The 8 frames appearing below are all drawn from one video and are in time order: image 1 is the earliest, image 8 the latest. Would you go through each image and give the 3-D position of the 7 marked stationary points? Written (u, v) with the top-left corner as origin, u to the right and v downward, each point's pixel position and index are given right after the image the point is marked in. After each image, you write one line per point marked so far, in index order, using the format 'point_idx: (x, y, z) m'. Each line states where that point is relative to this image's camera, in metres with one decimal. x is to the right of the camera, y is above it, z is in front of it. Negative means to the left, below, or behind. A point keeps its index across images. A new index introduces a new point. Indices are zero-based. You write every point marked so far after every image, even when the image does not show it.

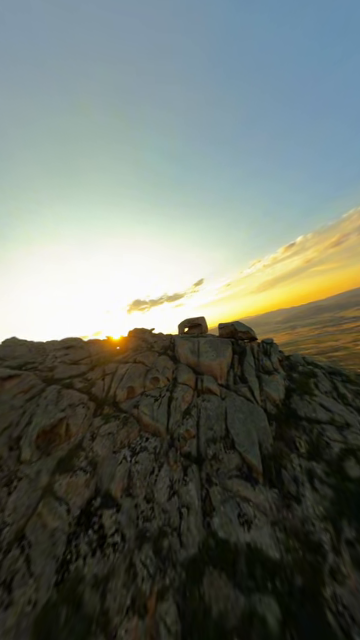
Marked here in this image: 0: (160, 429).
0: (-2.0, -10.0, +17.4) m
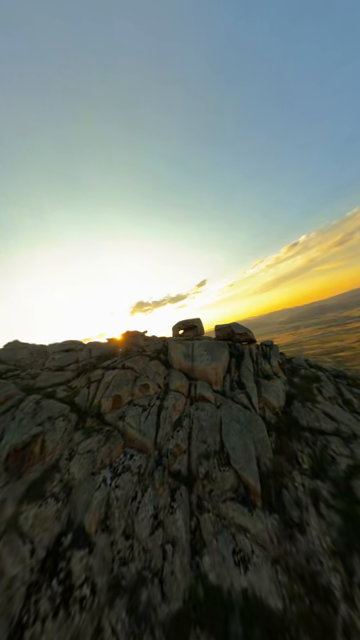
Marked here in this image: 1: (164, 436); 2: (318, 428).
0: (-2.8, -10.3, +15.7) m
1: (-1.5, -9.9, +16.4) m
2: (+12.0, -9.6, +16.8) m
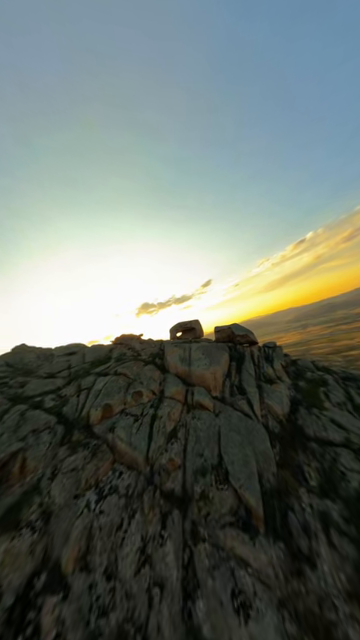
0: (-3.2, -10.5, +14.4) m
1: (-1.9, -10.1, +15.0) m
2: (+11.5, -9.5, +15.4) m
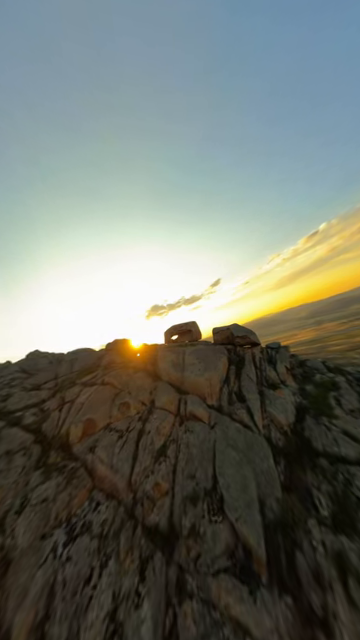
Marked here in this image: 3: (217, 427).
0: (-3.9, -10.8, +12.6) m
1: (-2.6, -10.4, +13.2) m
2: (+10.8, -9.3, +13.2) m
3: (+2.8, -8.6, +15.5) m
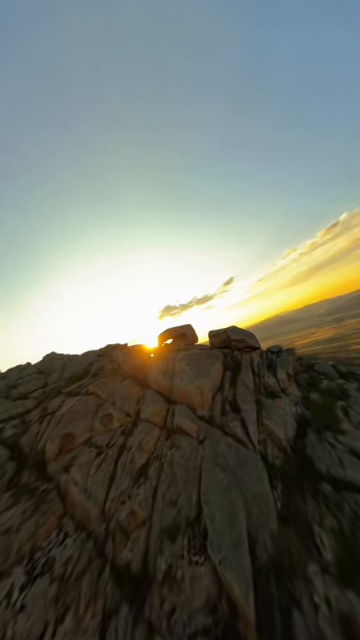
0: (-5.0, -11.2, +11.2) m
1: (-3.7, -10.7, +11.7) m
2: (+9.7, -9.3, +11.2) m
3: (+1.9, -8.8, +13.8) m
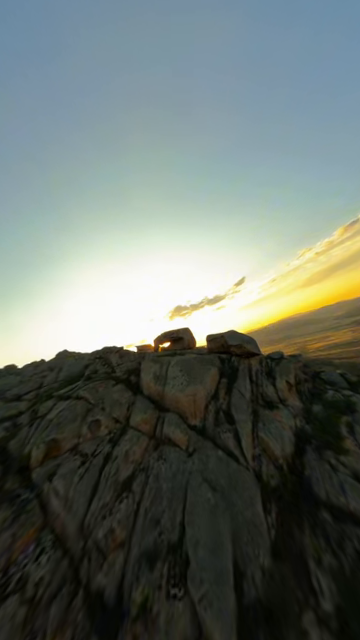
0: (-5.9, -11.4, +10.6) m
1: (-4.6, -10.9, +11.0) m
2: (+8.8, -9.7, +10.0) m
3: (+1.0, -9.1, +12.9) m
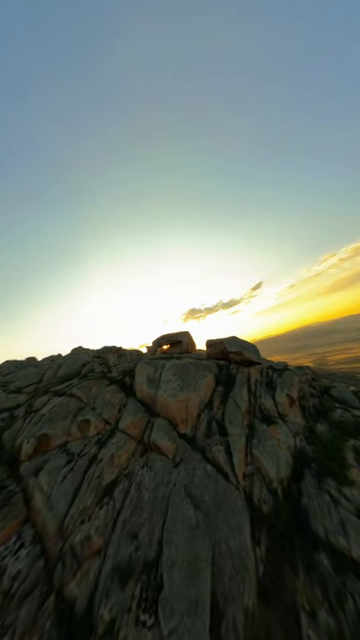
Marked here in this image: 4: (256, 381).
0: (-7.1, -11.2, +10.2) m
1: (-5.7, -10.8, +10.6) m
2: (+7.6, -10.3, +8.6) m
3: (+0.1, -9.3, +12.1) m
4: (+7.0, -5.4, +17.2) m
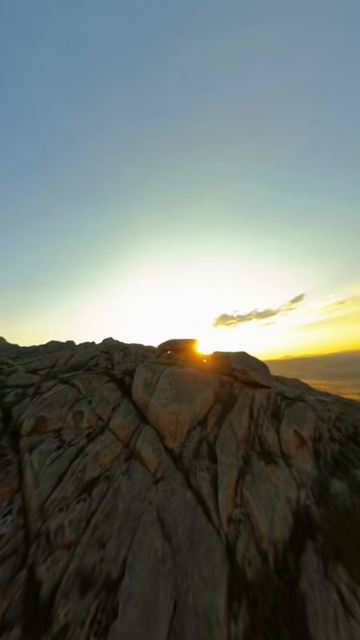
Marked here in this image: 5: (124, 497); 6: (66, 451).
0: (-8.9, -10.6, +10.3) m
1: (-7.4, -10.4, +10.5) m
2: (+5.5, -11.4, +6.6) m
3: (-1.2, -9.7, +11.1) m
4: (+6.8, -6.7, +15.2) m
5: (-3.3, -10.1, +10.8) m
6: (-8.0, -9.1, +13.1) m
